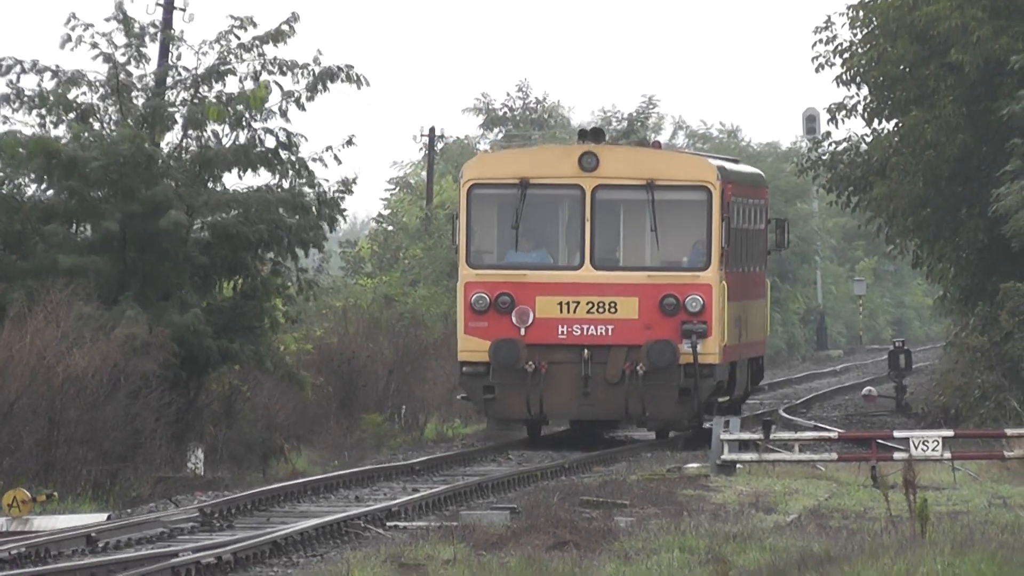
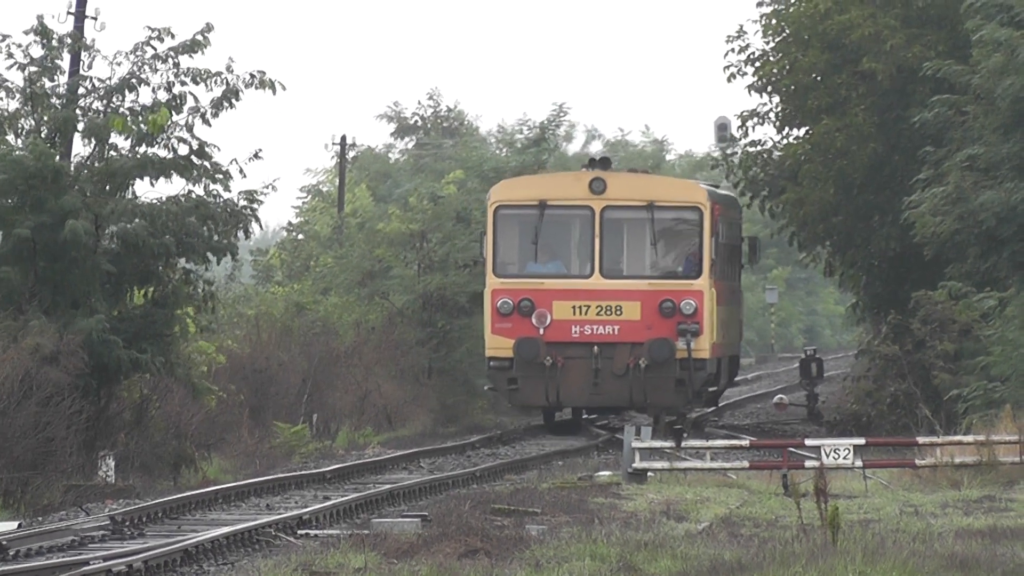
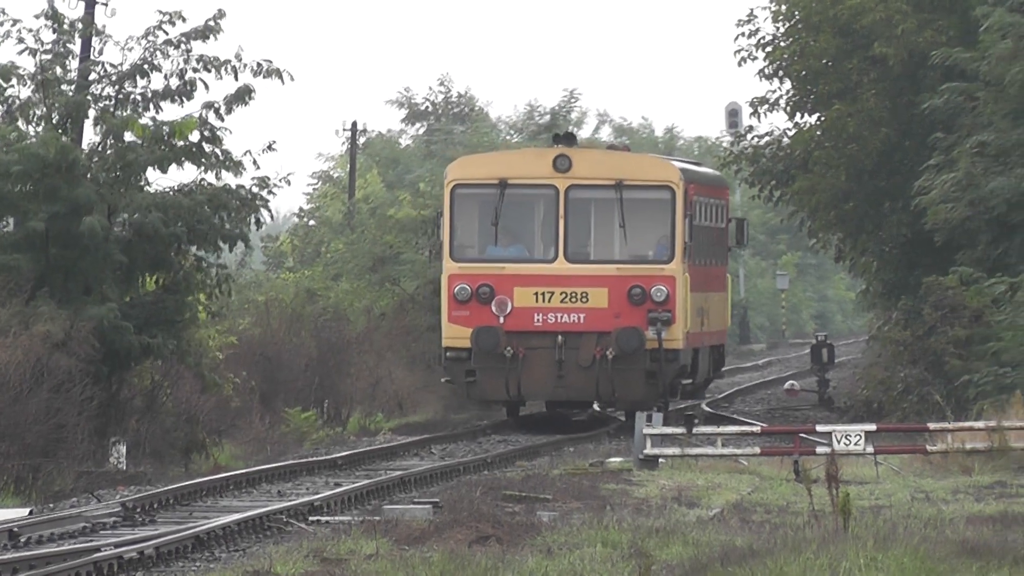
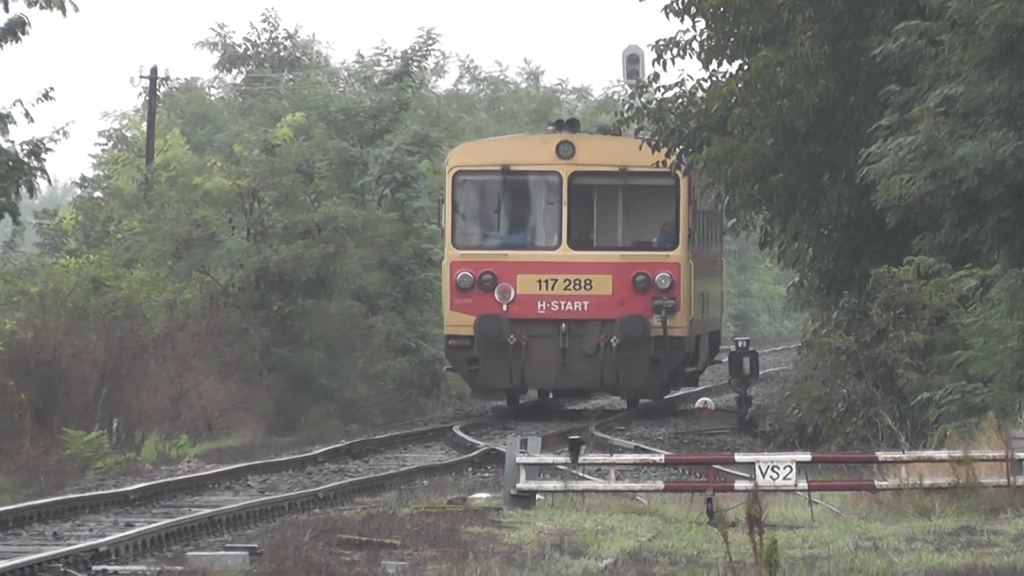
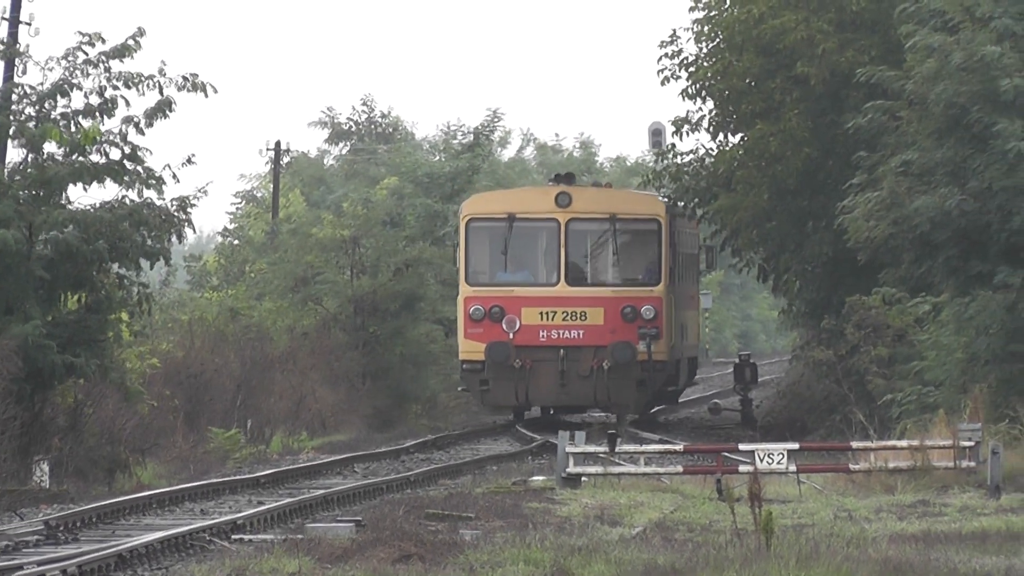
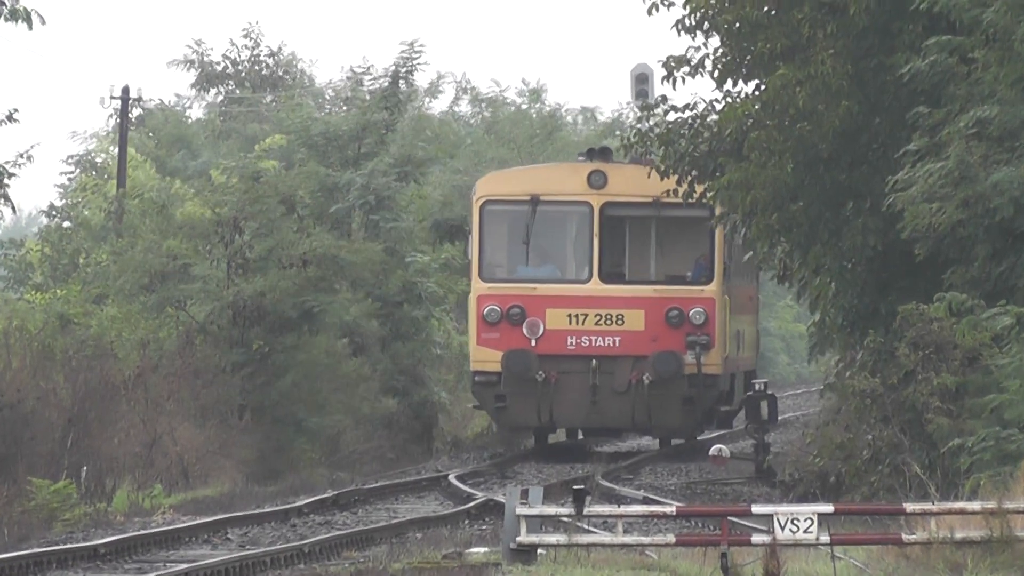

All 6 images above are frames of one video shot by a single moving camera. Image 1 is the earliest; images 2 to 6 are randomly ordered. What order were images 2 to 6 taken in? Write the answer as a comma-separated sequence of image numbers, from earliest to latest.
3, 2, 5, 4, 6
